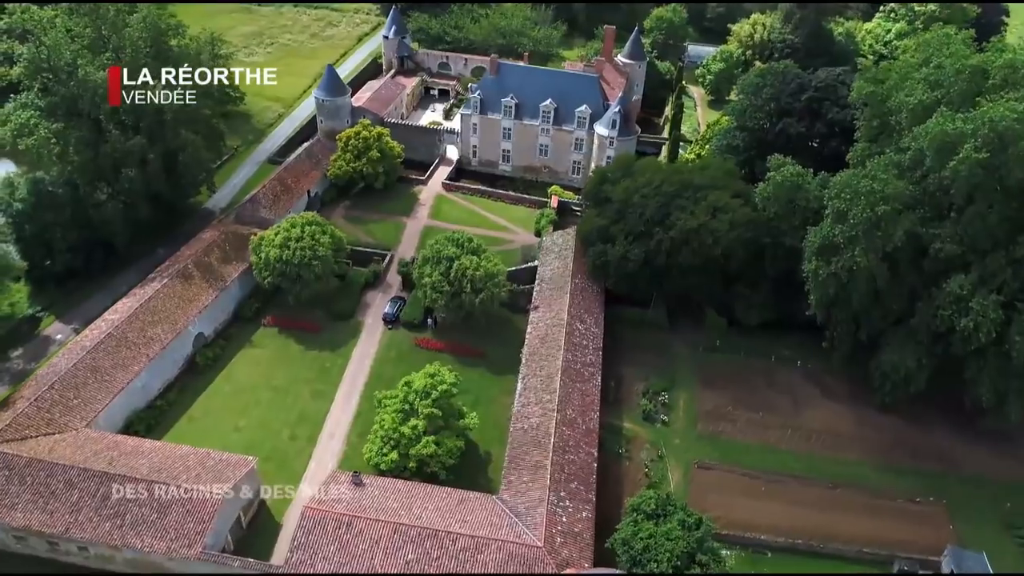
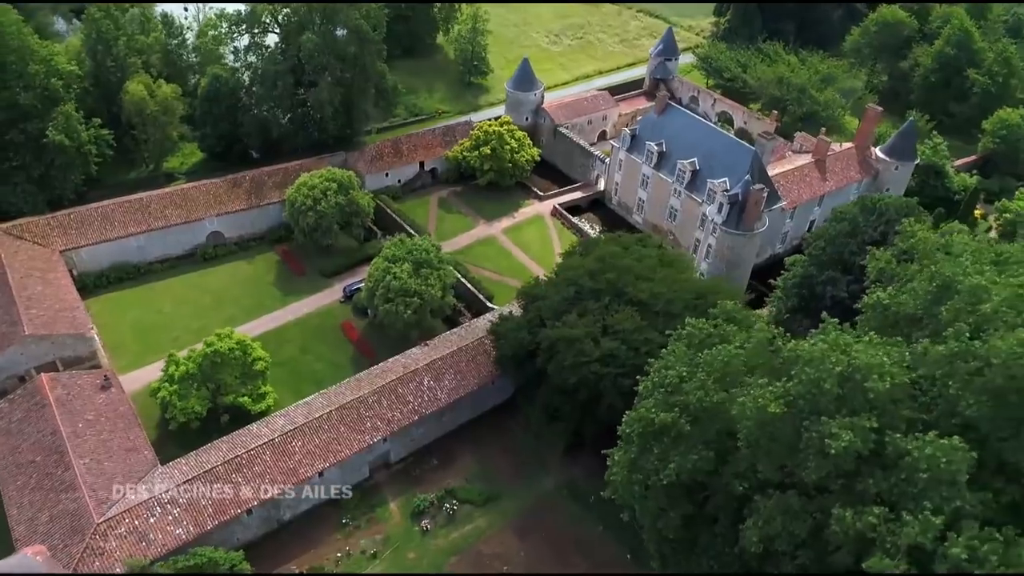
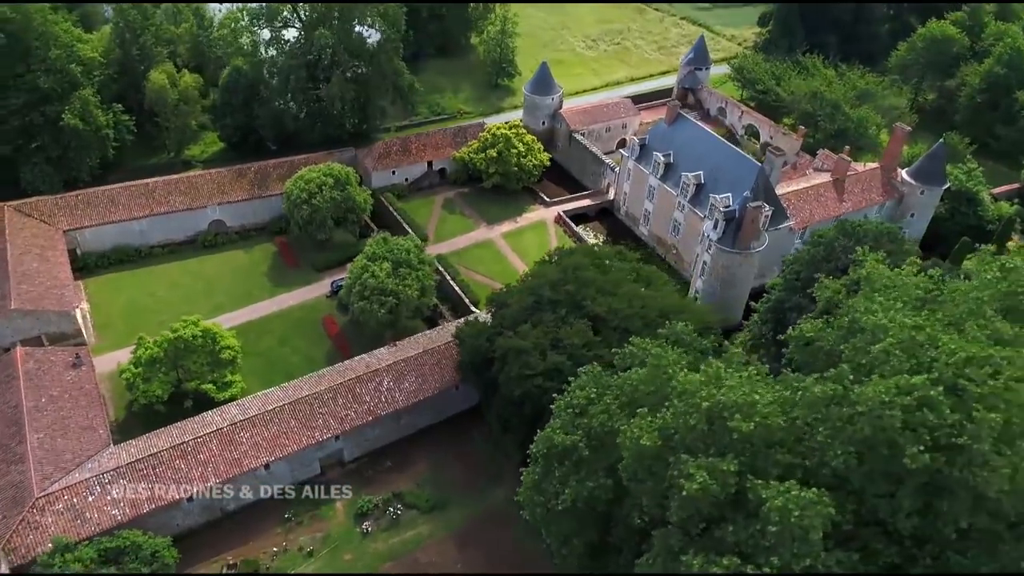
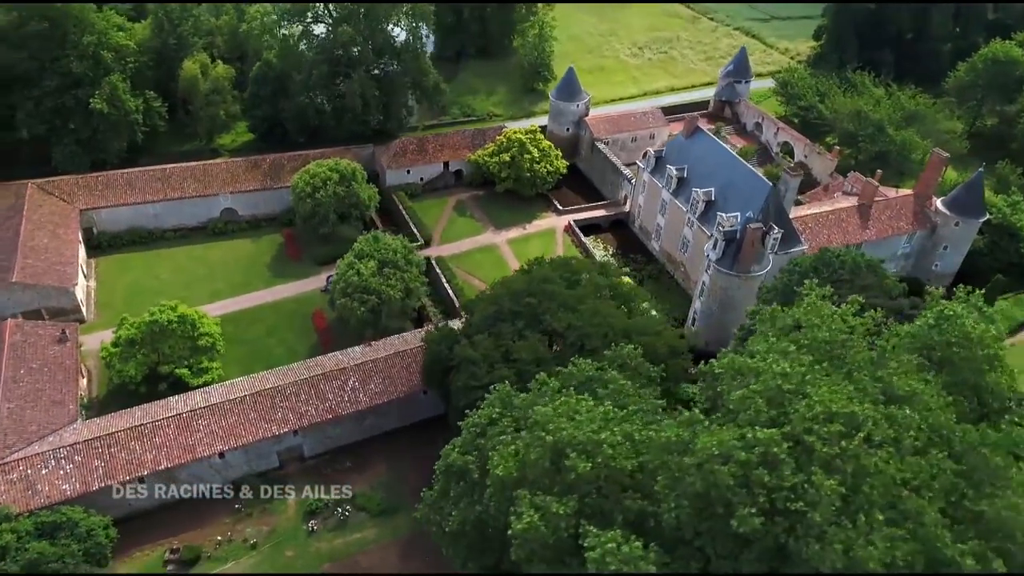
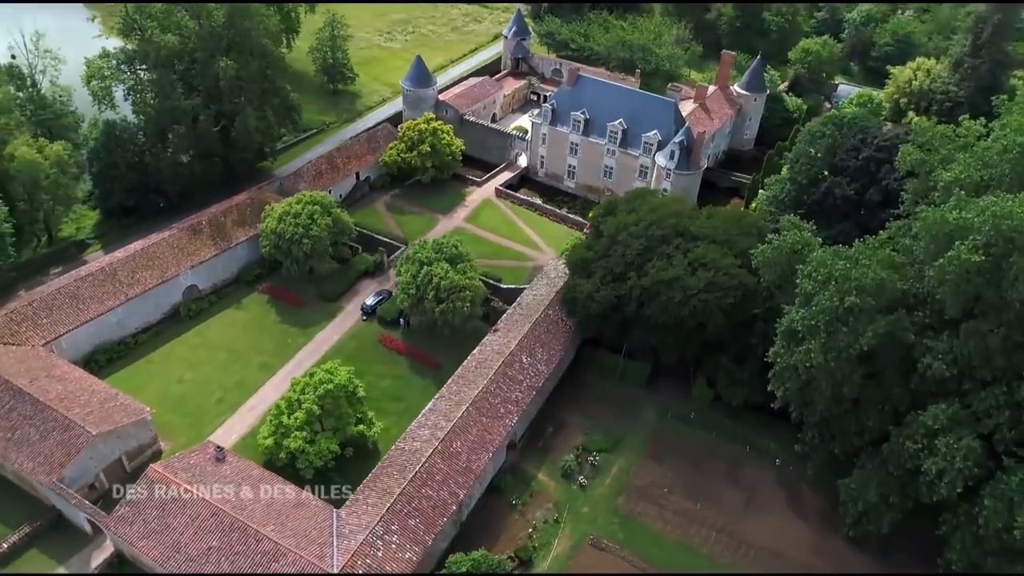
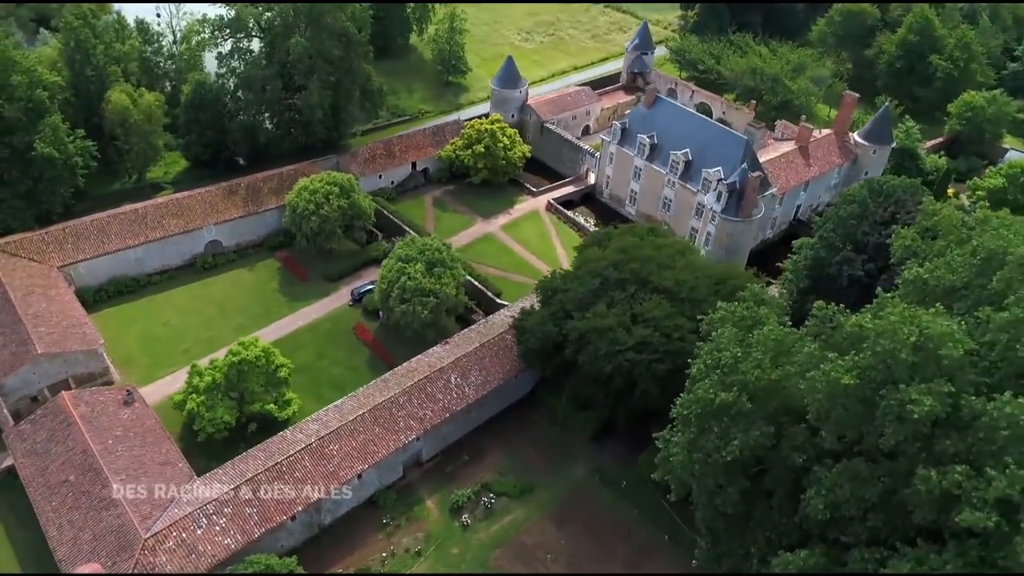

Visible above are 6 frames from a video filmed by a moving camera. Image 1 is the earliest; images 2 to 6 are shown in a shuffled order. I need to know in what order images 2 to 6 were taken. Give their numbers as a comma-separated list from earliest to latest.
5, 6, 2, 3, 4
